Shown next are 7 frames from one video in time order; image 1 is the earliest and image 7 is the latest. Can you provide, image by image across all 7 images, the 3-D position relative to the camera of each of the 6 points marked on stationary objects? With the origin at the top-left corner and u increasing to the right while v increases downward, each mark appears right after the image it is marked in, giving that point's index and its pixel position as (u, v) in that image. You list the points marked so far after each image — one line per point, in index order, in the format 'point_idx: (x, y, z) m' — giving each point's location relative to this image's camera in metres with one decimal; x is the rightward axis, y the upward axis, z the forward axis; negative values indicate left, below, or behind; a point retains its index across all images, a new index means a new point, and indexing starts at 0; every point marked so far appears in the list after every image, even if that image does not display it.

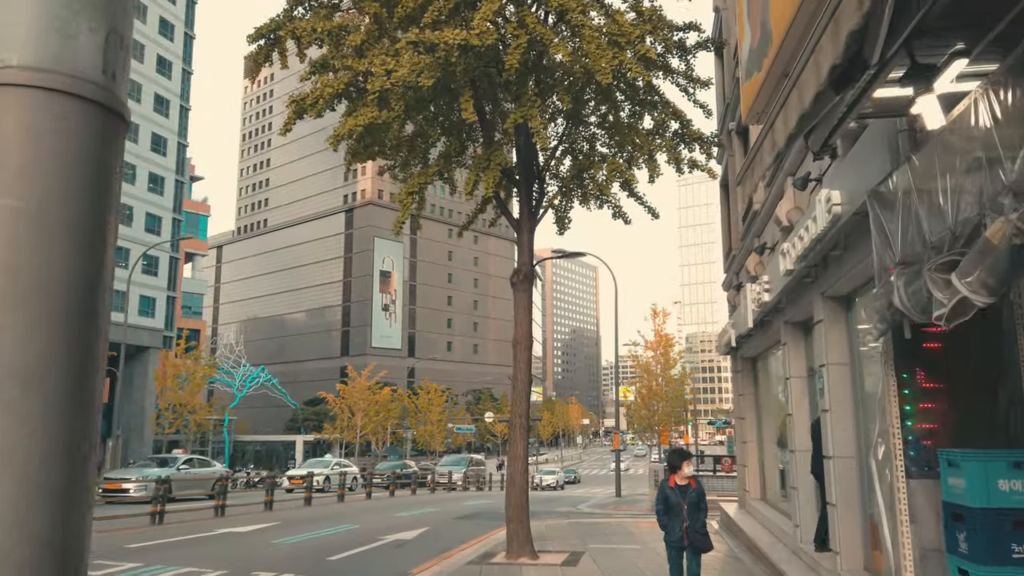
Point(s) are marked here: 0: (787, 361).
0: (+3.9, -1.0, +10.4) m
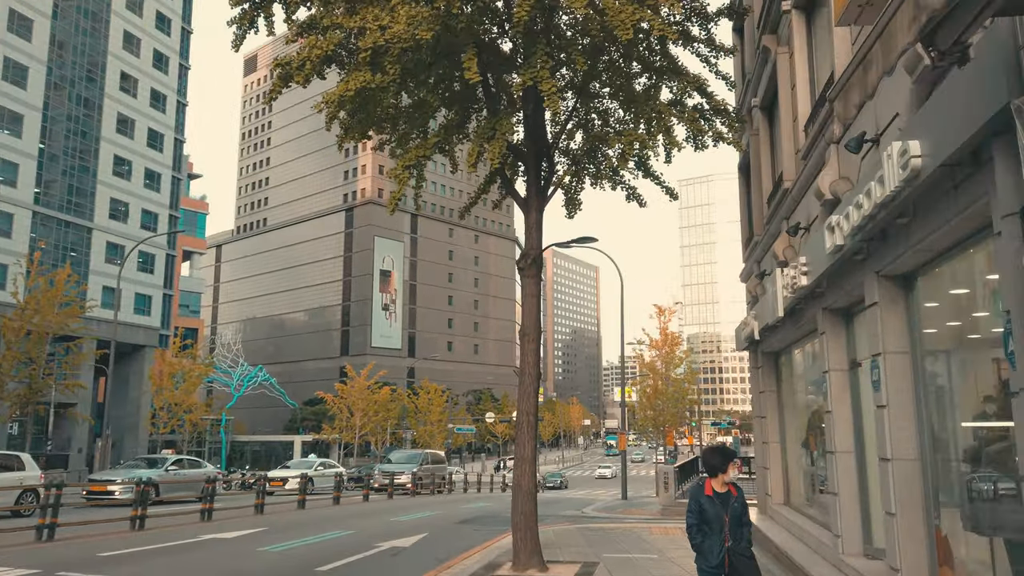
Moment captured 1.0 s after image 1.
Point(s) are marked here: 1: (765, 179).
0: (+4.0, -0.8, +9.4) m
1: (+4.3, +1.9, +12.6) m
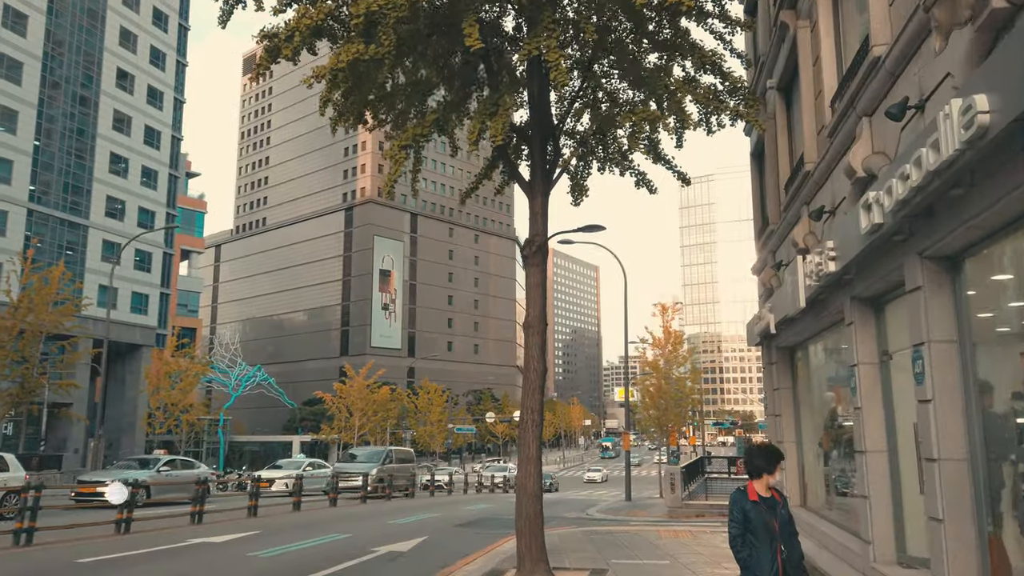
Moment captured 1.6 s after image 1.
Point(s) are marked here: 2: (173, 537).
0: (+4.0, -0.6, +8.7) m
1: (+4.4, +2.0, +12.0) m
2: (-6.6, -4.9, +14.4) m
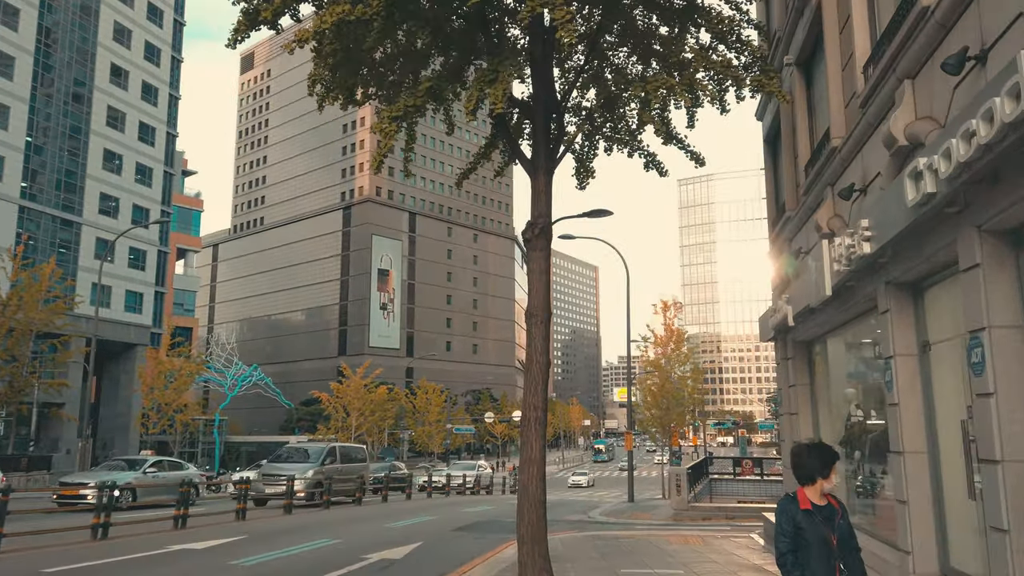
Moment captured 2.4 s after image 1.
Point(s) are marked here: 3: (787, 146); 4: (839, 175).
0: (+4.0, -0.5, +7.9) m
1: (+4.4, +2.2, +11.2) m
2: (-6.6, -4.7, +13.6) m
3: (+4.5, +2.4, +12.1) m
4: (+4.1, +1.4, +9.2) m
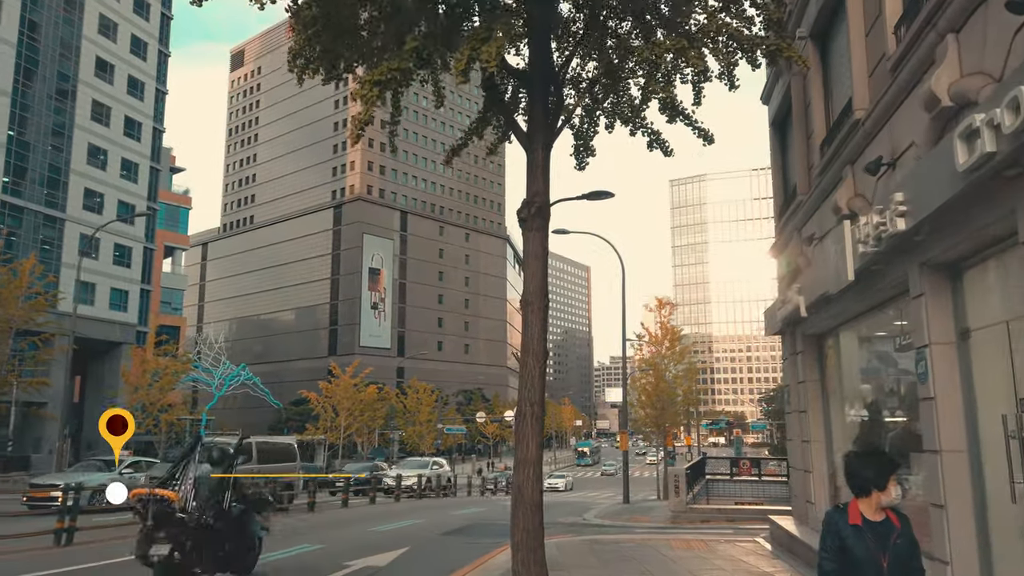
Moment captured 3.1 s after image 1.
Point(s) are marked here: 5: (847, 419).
0: (+4.0, -0.3, +7.2) m
1: (+4.3, +2.4, +10.5) m
2: (-6.7, -4.5, +12.7) m
3: (+4.4, +2.5, +11.4) m
4: (+4.1, +1.6, +8.5) m
5: (+5.2, -2.0, +11.3) m
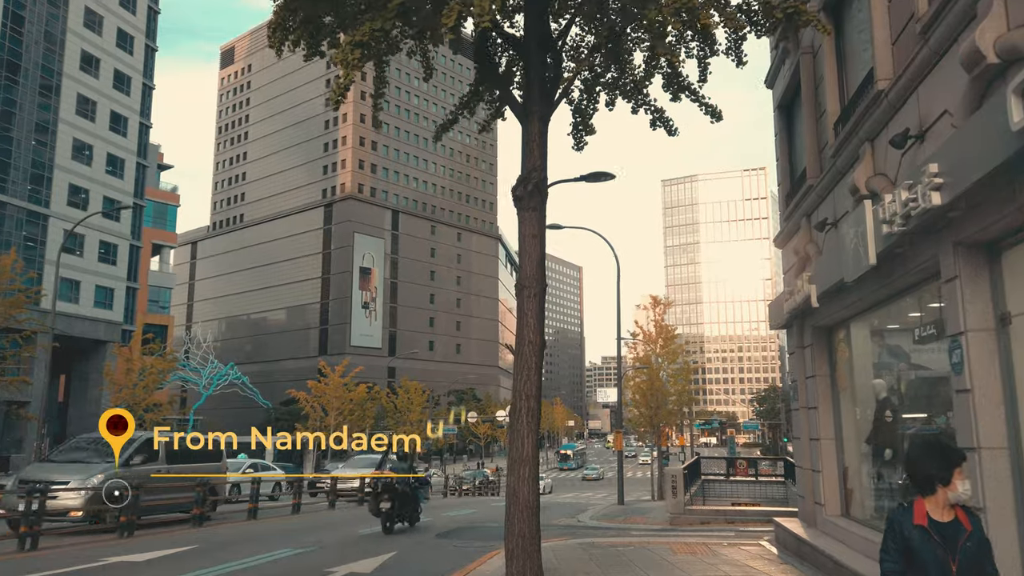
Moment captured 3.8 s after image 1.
0: (+3.9, -0.2, +6.6) m
1: (+4.2, +2.5, +9.8) m
2: (-6.9, -4.4, +12.0) m
3: (+4.3, +2.7, +10.8) m
4: (+4.0, +1.8, +7.9) m
5: (+5.1, -1.8, +10.7) m
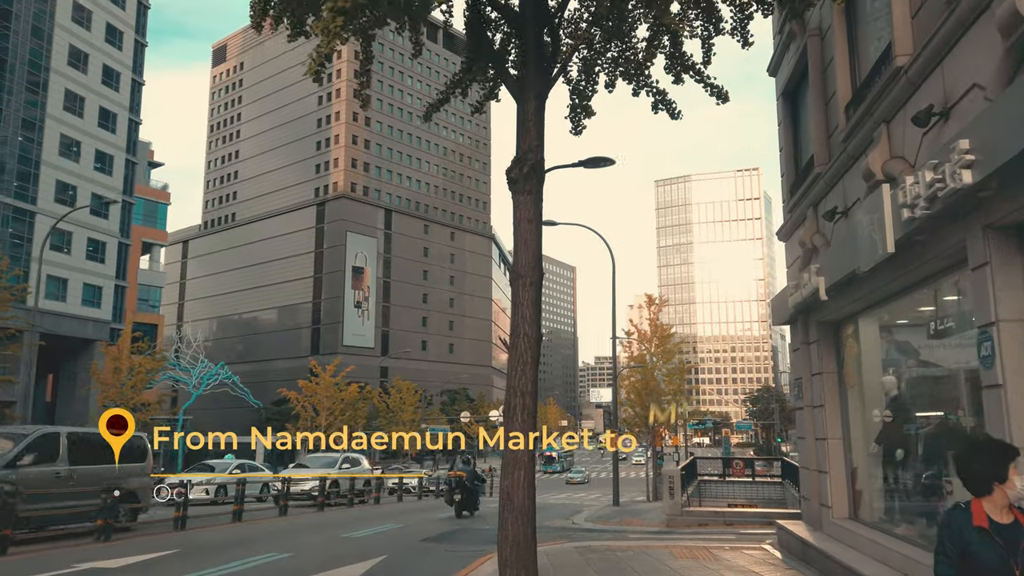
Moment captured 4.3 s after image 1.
0: (+3.9, 0.0, +6.1) m
1: (+4.1, +2.6, +9.4) m
2: (-7.0, -4.2, +11.4) m
3: (+4.3, +2.8, +10.3) m
4: (+3.9, +1.9, +7.4) m
5: (+5.0, -1.7, +10.2) m
